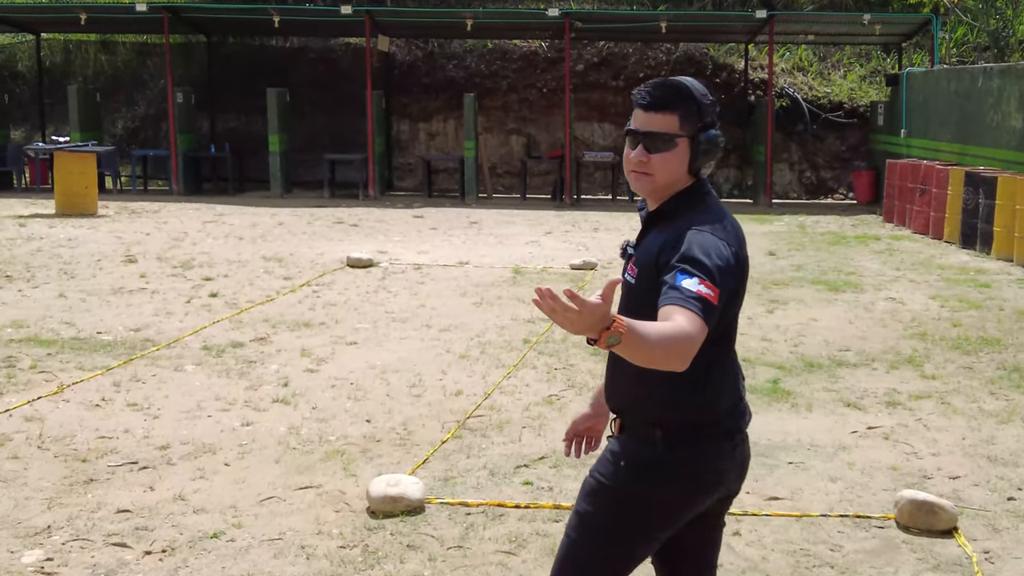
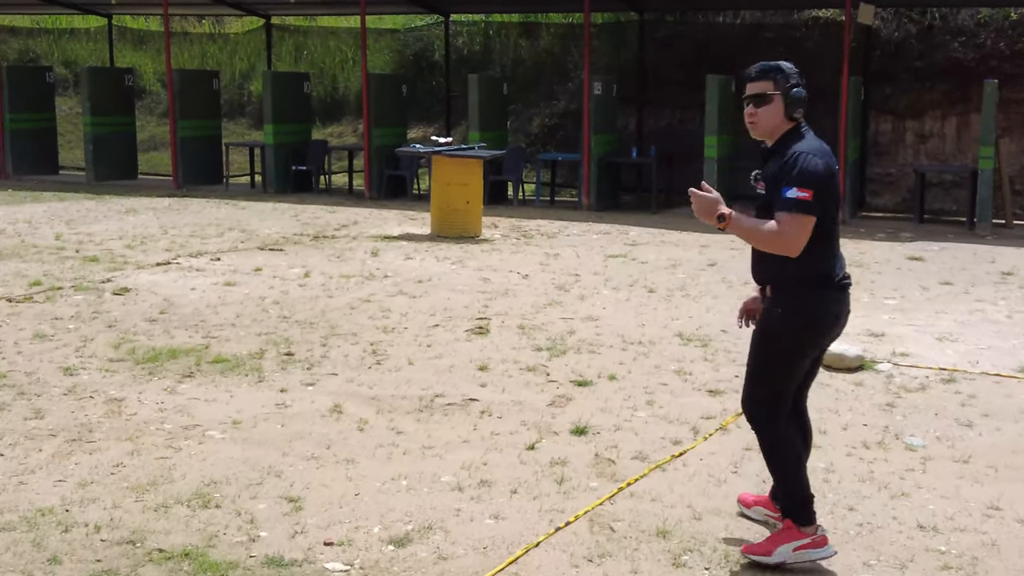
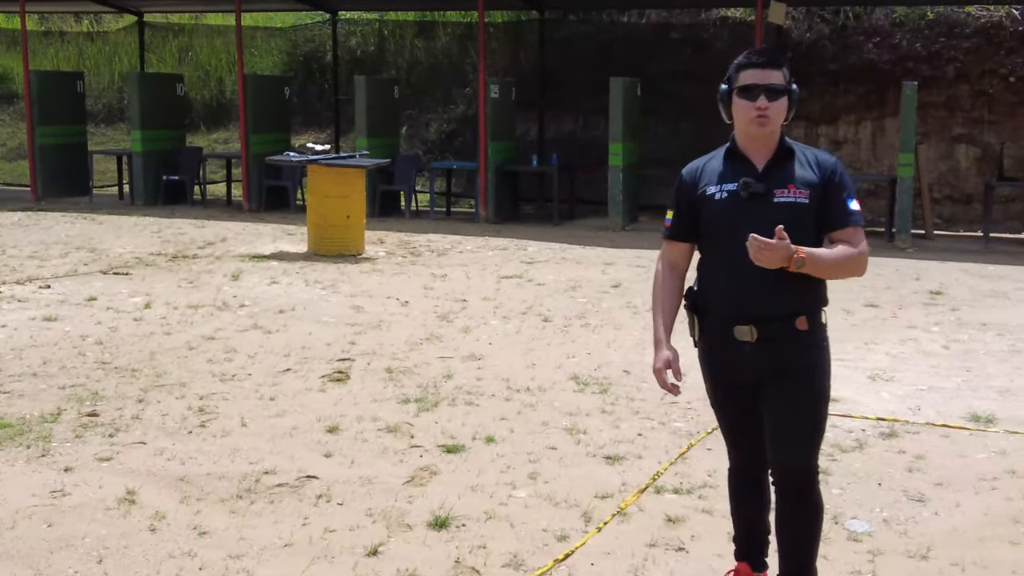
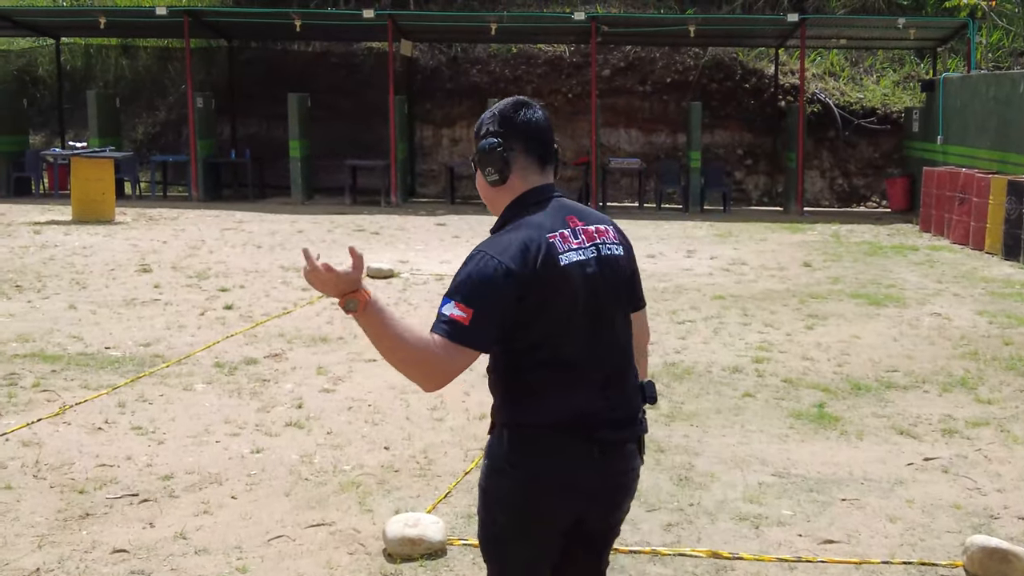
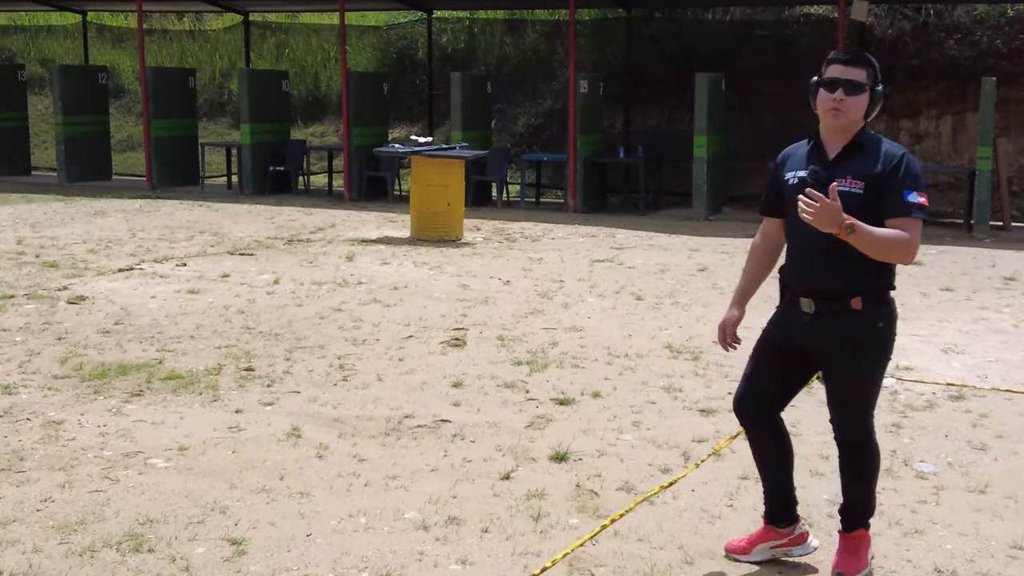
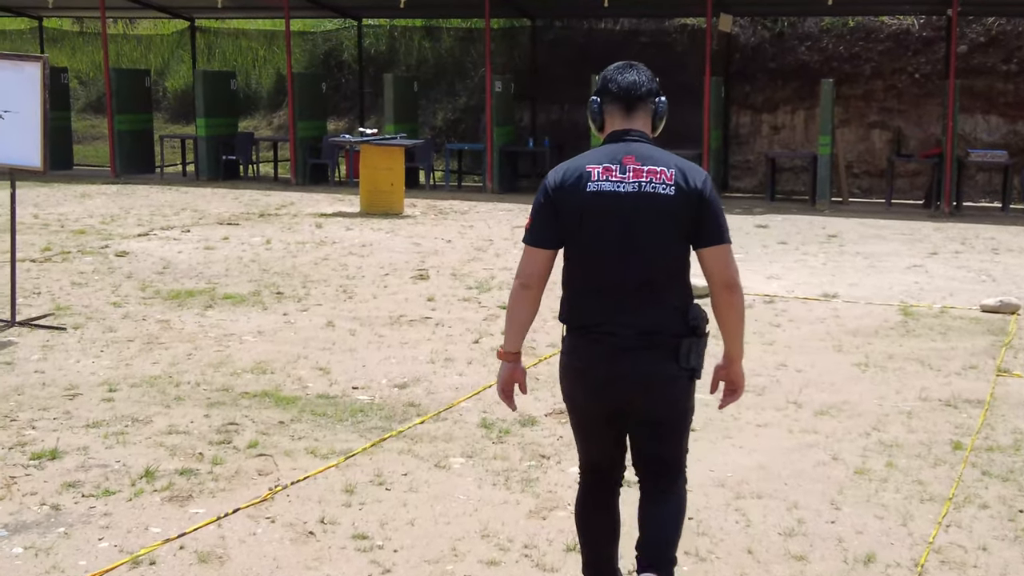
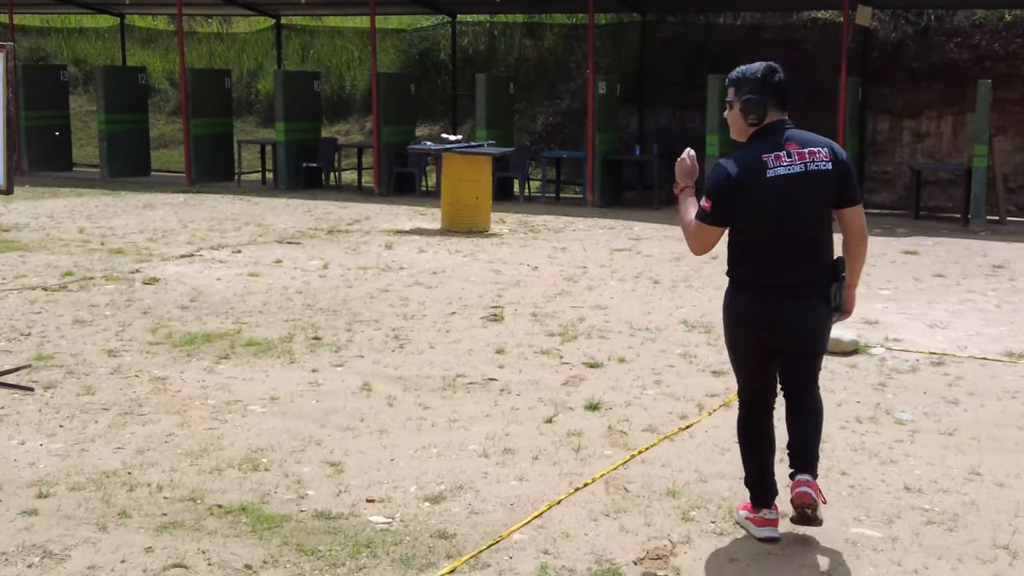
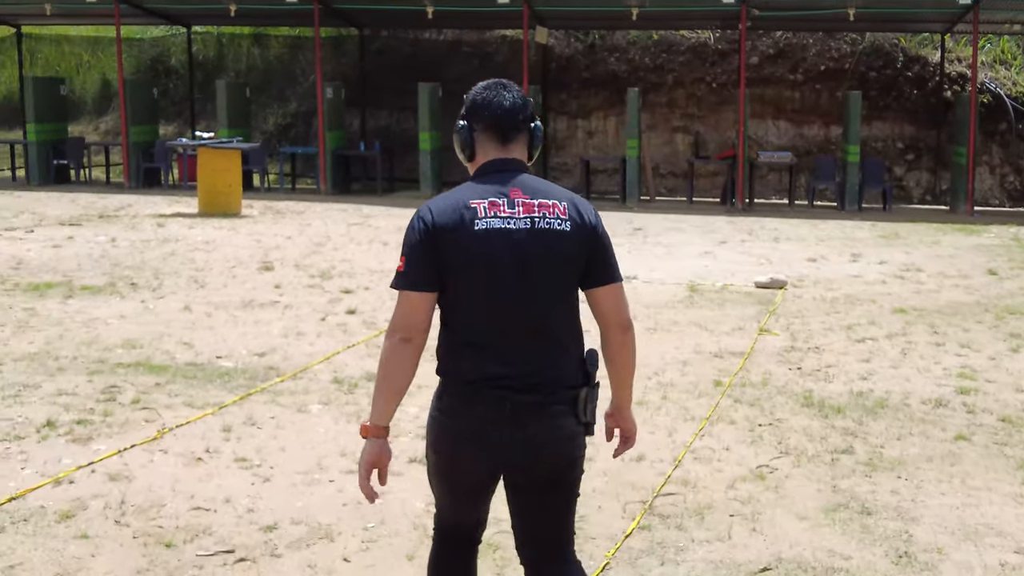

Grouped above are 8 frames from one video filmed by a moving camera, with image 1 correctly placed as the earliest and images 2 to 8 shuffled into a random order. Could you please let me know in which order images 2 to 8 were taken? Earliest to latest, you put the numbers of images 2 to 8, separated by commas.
4, 8, 6, 7, 2, 5, 3
